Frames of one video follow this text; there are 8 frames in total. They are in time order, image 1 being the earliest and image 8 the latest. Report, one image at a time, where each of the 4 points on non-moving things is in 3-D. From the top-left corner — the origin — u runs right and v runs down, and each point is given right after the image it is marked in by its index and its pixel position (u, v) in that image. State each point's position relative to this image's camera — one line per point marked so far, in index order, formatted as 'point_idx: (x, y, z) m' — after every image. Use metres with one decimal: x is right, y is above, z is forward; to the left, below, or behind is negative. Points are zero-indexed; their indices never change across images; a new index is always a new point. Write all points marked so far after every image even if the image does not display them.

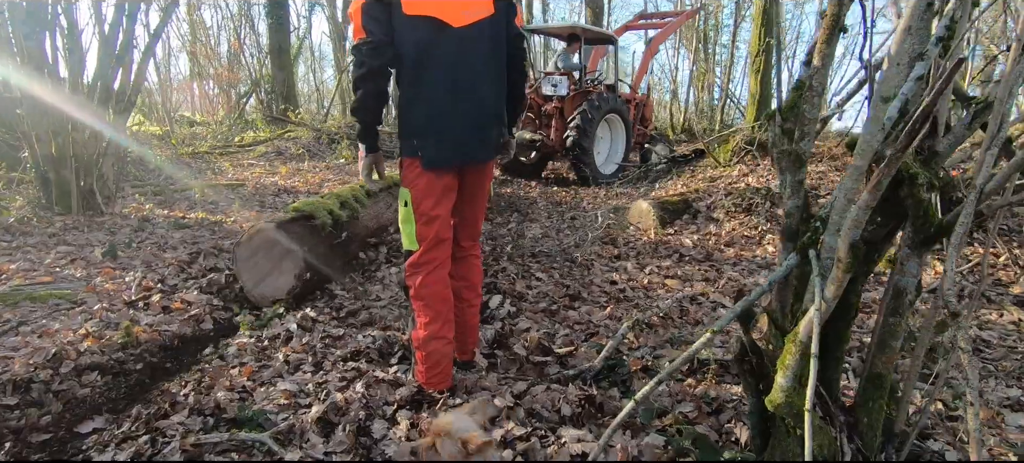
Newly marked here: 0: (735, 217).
0: (+2.9, +0.2, +7.0) m
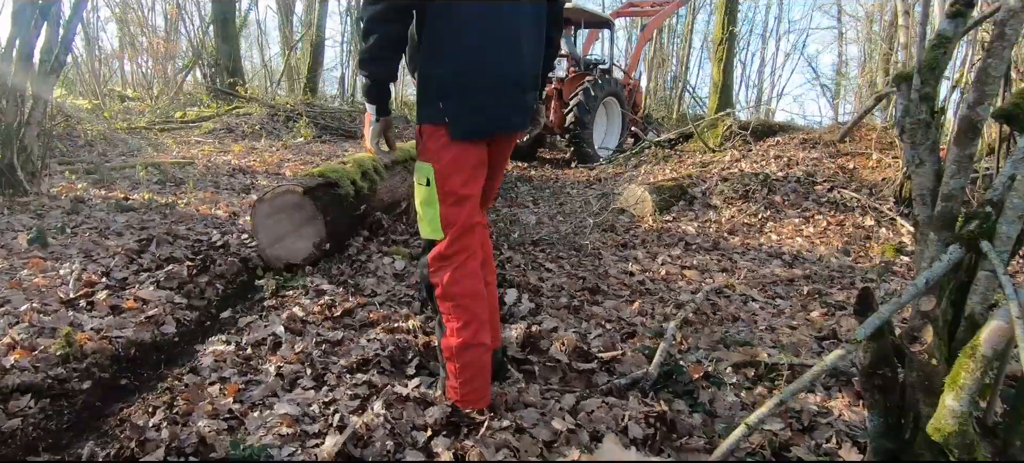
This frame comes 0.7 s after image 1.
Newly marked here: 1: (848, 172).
0: (+2.7, +0.3, +6.8) m
1: (+4.3, +0.8, +7.0) m
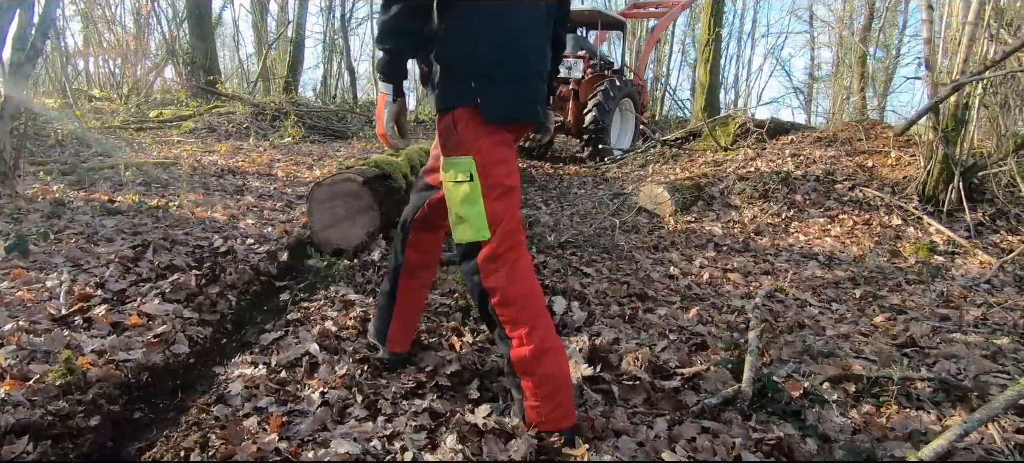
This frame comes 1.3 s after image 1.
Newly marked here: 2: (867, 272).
0: (+2.9, +0.3, +6.5) m
1: (+4.4, +0.8, +6.8) m
2: (+3.1, -0.4, +4.8) m
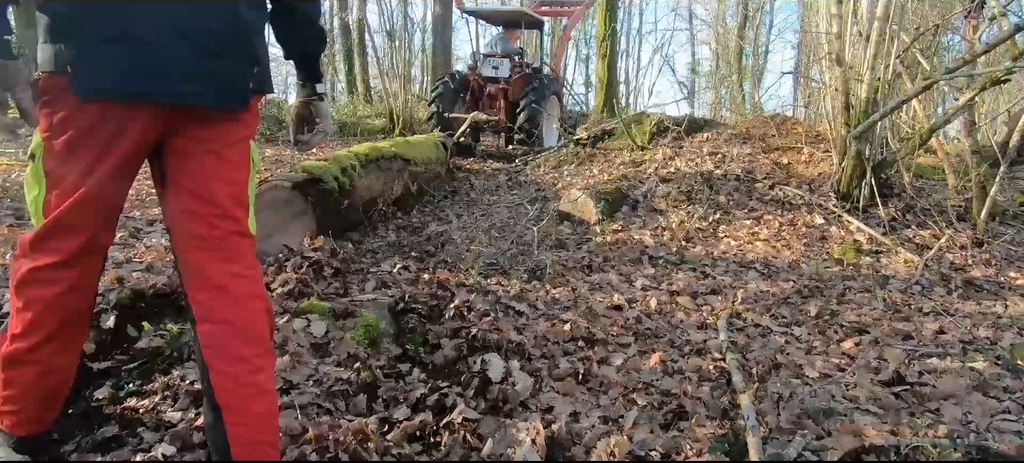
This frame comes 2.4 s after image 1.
0: (+1.9, +0.3, +6.2) m
1: (+3.3, +0.8, +6.7) m
2: (+2.4, -0.4, +4.5) m
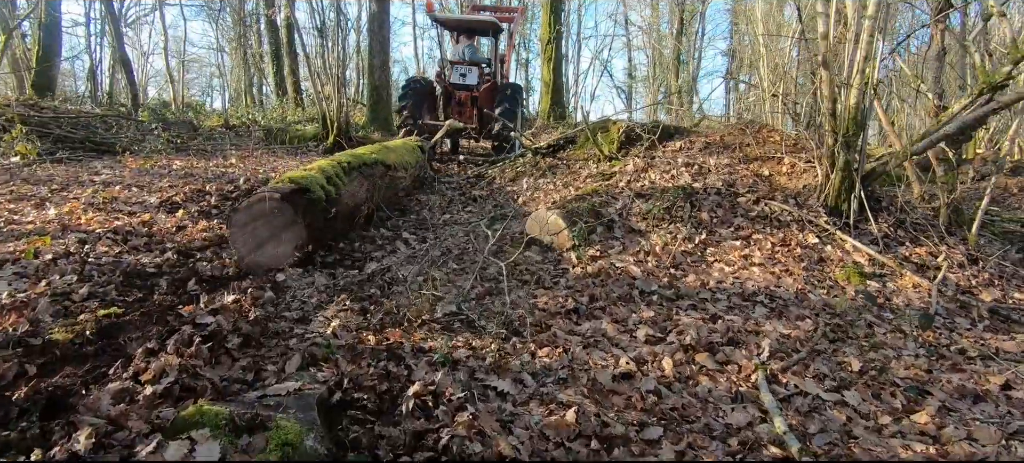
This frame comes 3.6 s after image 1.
0: (+1.5, +0.1, +5.5) m
1: (+2.8, +0.6, +6.1) m
2: (+2.2, -0.6, +3.9) m
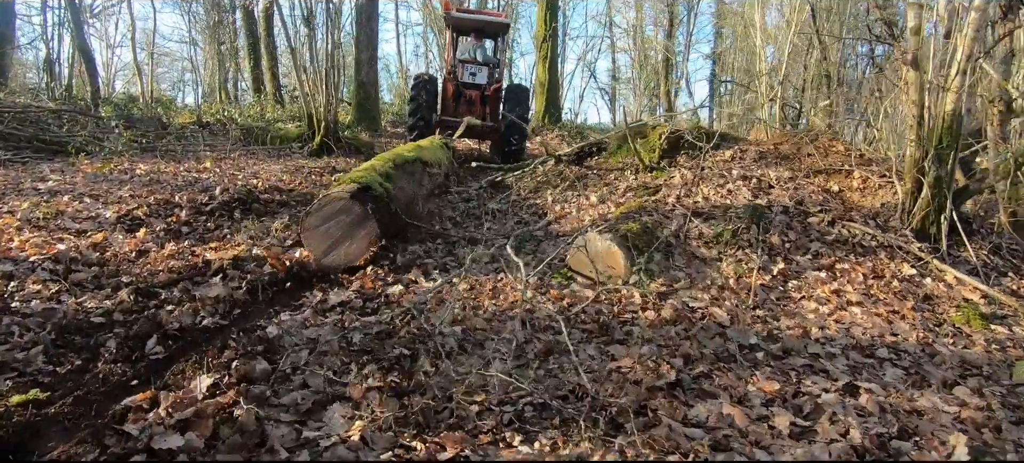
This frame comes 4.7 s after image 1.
0: (+1.8, -0.2, +4.6) m
1: (+3.1, +0.3, +5.3) m
2: (+2.6, -0.8, +3.0) m
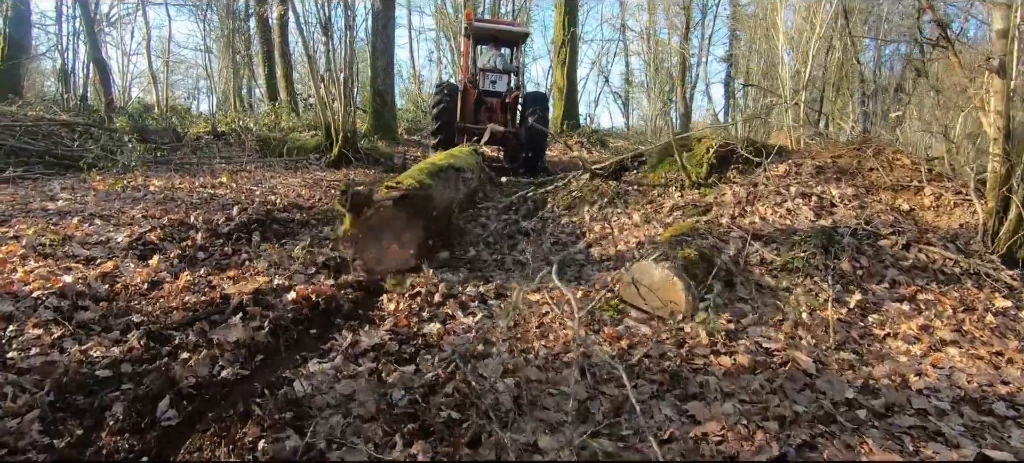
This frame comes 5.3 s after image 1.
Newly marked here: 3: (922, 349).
0: (+2.1, -0.4, +4.1) m
1: (+3.5, +0.1, +4.9) m
2: (+2.9, -1.0, +2.6) m
3: (+2.6, -0.8, +3.5) m
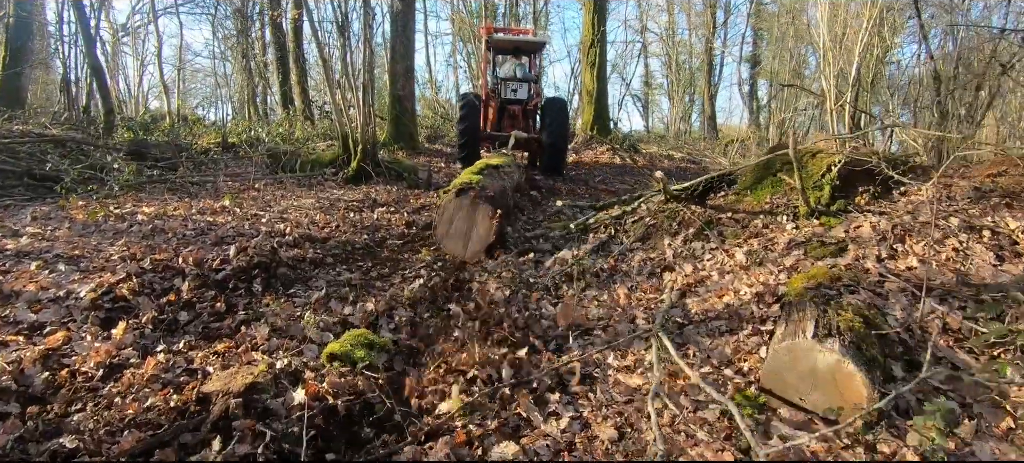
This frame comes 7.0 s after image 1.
0: (+2.6, -0.7, +2.9) m
1: (+4.0, -0.2, +3.6) m
2: (+3.4, -1.3, +1.3) m
3: (+3.1, -1.1, +2.3) m
